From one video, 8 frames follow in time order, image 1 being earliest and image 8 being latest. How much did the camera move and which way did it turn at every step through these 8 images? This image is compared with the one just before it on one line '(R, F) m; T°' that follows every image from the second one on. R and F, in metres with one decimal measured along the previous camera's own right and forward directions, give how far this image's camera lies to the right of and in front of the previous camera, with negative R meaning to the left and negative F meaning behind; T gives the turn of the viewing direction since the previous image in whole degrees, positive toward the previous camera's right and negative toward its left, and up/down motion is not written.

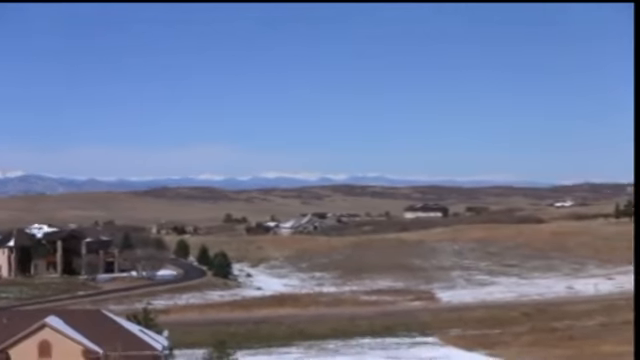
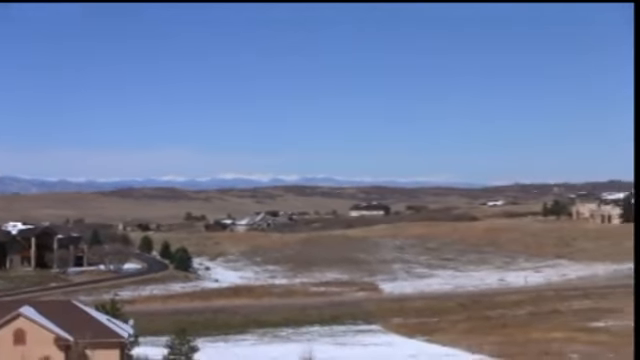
(+0.7, -1.2) m; 0°
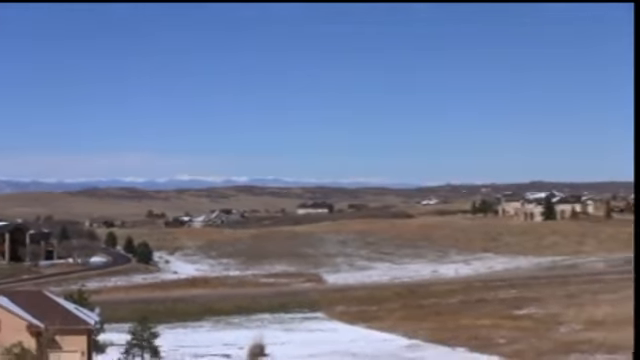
(+0.3, -1.5) m; +1°
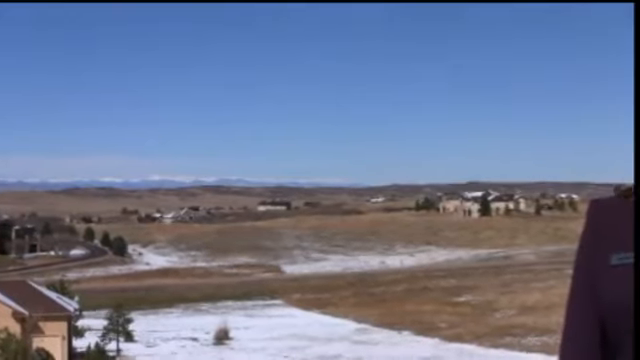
(+0.3, -1.8) m; +1°
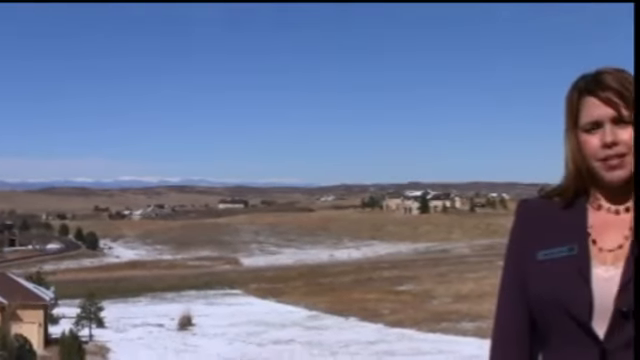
(+0.2, -1.9) m; +1°
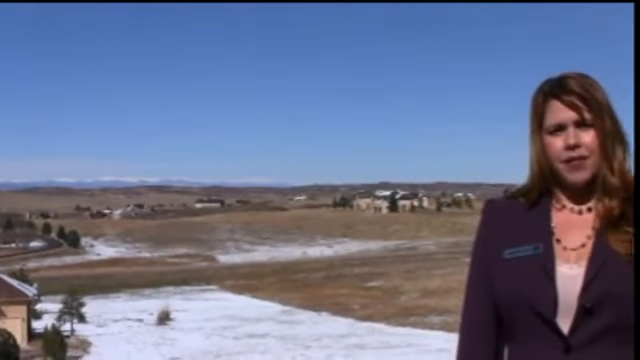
(+0.1, -0.9) m; +1°
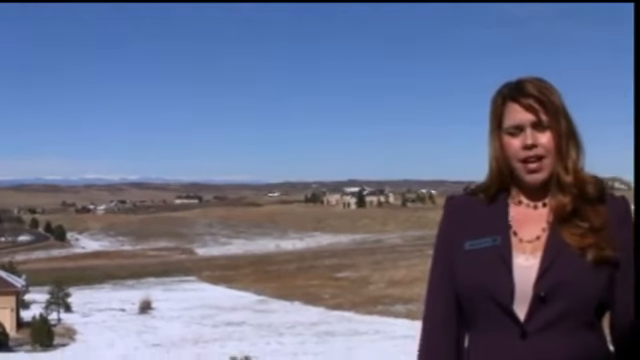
(-0.1, -1.4) m; +1°
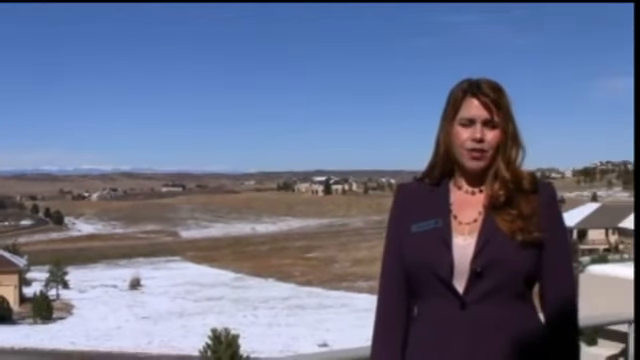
(0.0, -2.8) m; +1°
